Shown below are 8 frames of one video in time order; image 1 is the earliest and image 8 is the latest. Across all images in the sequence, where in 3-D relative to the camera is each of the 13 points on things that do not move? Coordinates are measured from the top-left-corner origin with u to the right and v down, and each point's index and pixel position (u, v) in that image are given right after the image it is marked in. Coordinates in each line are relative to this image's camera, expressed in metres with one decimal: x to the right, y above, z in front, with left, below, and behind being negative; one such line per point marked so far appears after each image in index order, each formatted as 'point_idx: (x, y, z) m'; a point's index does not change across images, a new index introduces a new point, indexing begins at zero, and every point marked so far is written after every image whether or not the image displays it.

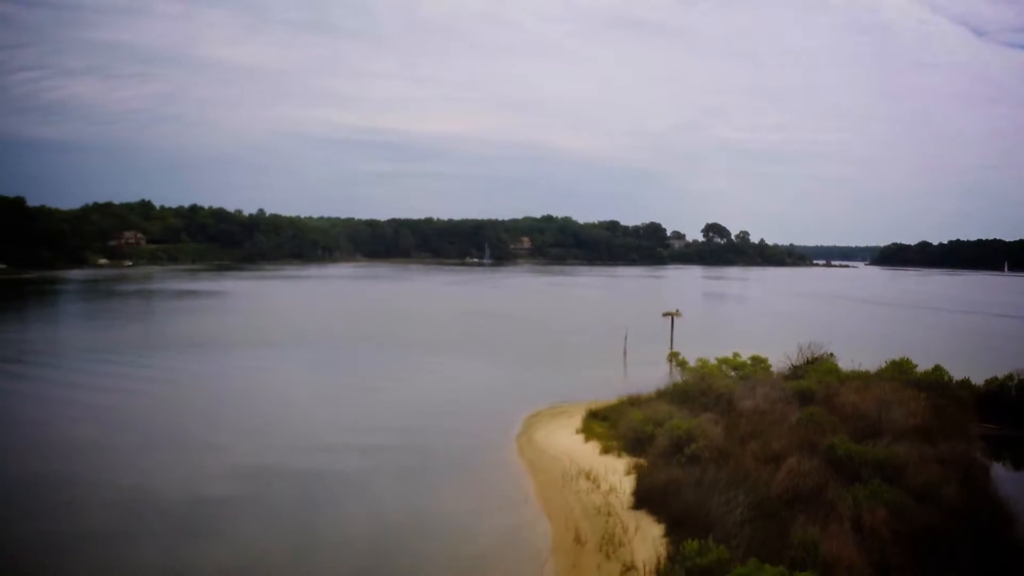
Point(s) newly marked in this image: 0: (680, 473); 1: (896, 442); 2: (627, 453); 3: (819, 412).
0: (+2.9, -3.1, +13.3) m
1: (+7.4, -2.8, +14.5) m
2: (+2.5, -3.4, +16.3) m
3: (+6.6, -2.7, +16.5) m
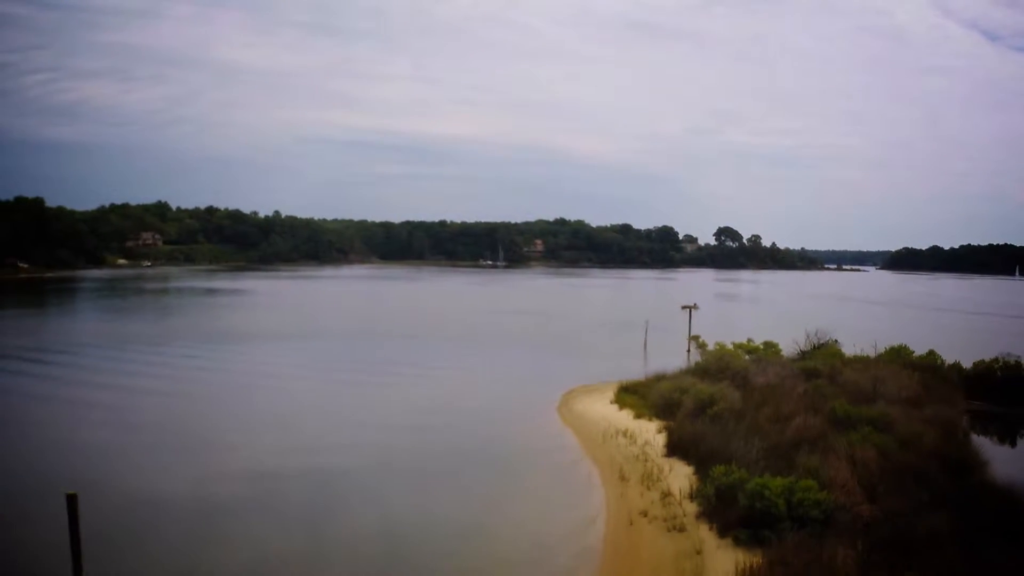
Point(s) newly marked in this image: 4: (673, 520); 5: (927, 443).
0: (+4.0, -2.8, +15.9) m
1: (+8.5, -2.5, +17.0) m
2: (+3.6, -3.1, +18.9) m
3: (+7.7, -2.4, +19.0) m
4: (+2.6, -3.6, +11.9) m
5: (+7.5, -2.8, +13.9) m
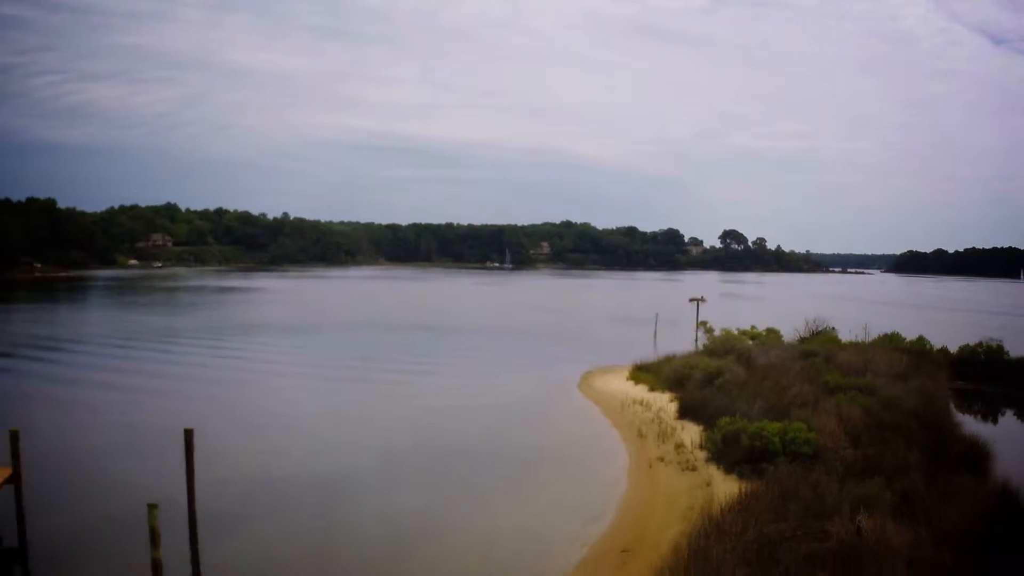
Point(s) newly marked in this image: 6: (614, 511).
0: (+4.7, -2.5, +18.0) m
1: (+9.2, -2.2, +19.0) m
2: (+4.3, -2.7, +20.9) m
3: (+8.4, -2.0, +21.0) m
4: (+3.2, -3.2, +14.0) m
5: (+8.2, -2.4, +16.0) m
6: (+1.7, -3.7, +12.9) m
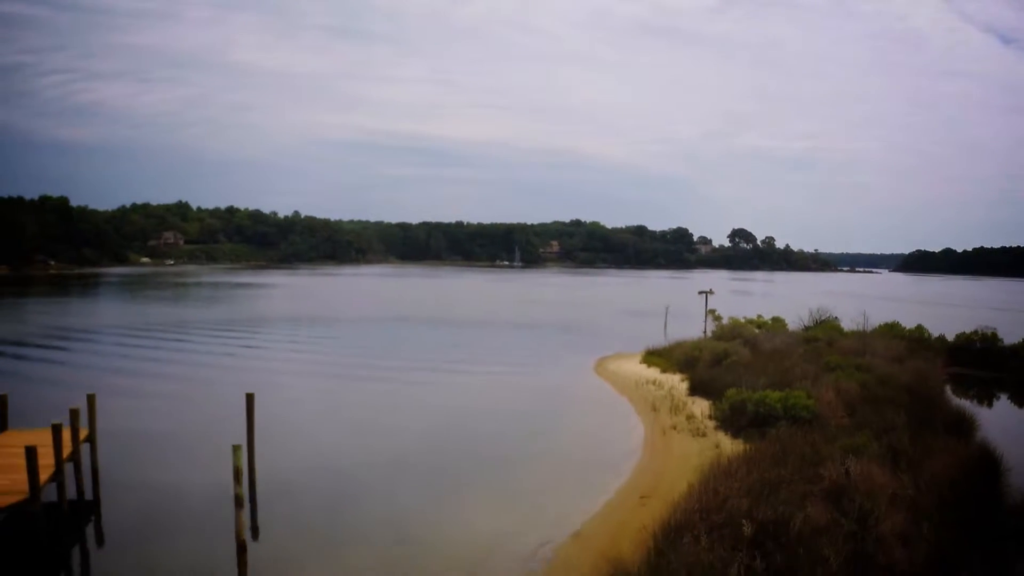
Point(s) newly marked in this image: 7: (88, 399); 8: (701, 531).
0: (+5.2, -2.1, +19.3) m
1: (+9.8, -1.9, +20.3) m
2: (+4.9, -2.4, +22.3) m
3: (+9.0, -1.7, +22.3) m
4: (+3.8, -2.8, +15.4) m
5: (+8.8, -2.1, +17.3) m
6: (+2.2, -3.4, +14.2) m
7: (-8.3, -2.1, +15.0) m
8: (+2.1, -2.6, +8.3) m
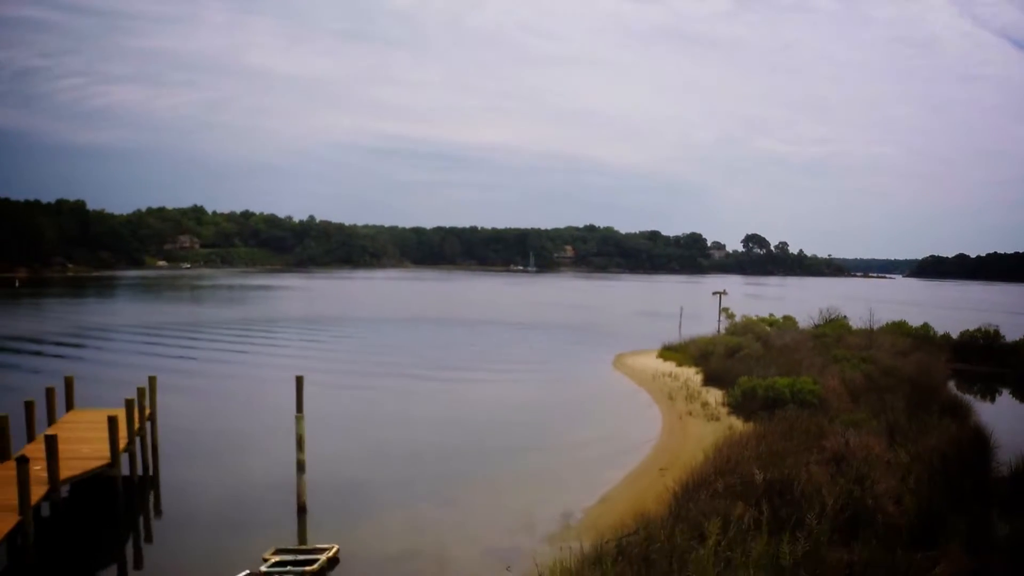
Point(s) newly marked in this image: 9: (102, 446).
0: (+5.9, -2.0, +20.4) m
1: (+10.4, -1.8, +21.3) m
2: (+5.6, -2.3, +23.4) m
3: (+9.7, -1.7, +23.4) m
4: (+4.3, -2.7, +16.5) m
5: (+9.4, -2.0, +18.3) m
6: (+2.8, -3.3, +15.4) m
7: (-7.7, -2.0, +16.3) m
8: (+2.6, -2.4, +9.5) m
9: (-6.9, -2.7, +13.1) m
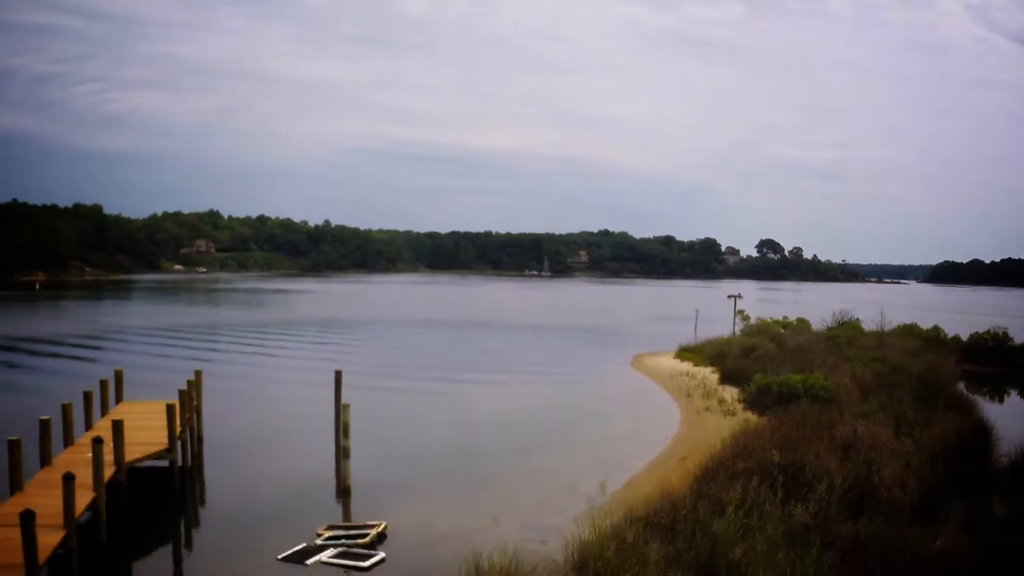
0: (+6.5, -2.1, +21.1) m
1: (+11.1, -1.9, +22.0) m
2: (+6.3, -2.4, +24.1) m
3: (+10.4, -1.7, +24.0) m
4: (+4.9, -2.7, +17.3) m
5: (+10.0, -2.0, +19.0) m
6: (+3.3, -3.3, +16.1) m
7: (-7.1, -1.9, +17.3) m
8: (+3.0, -2.4, +10.3) m
9: (-6.4, -2.7, +14.1) m
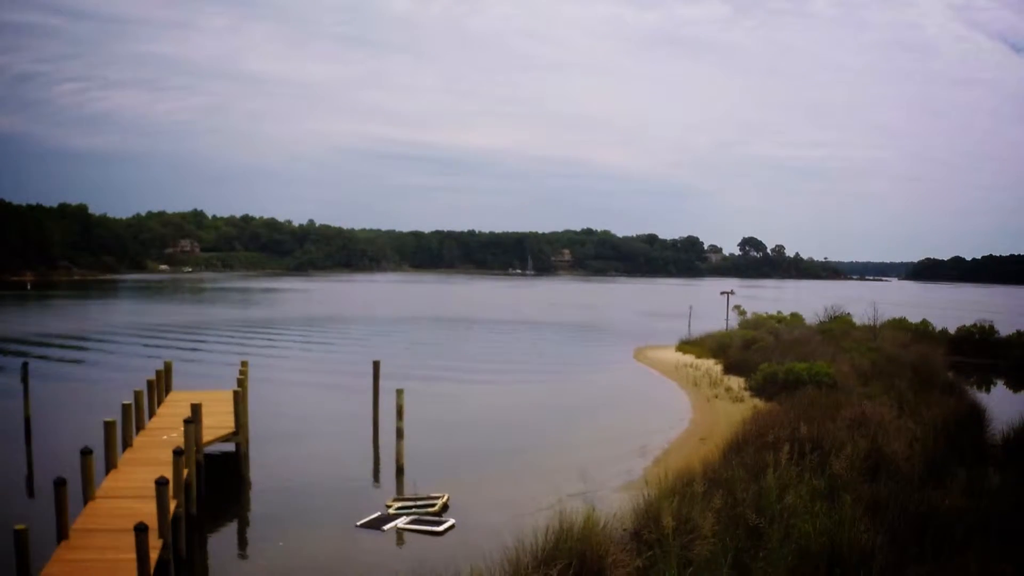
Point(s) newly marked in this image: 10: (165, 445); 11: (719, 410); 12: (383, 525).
0: (+7.0, -2.0, +22.5) m
1: (+11.5, -1.7, +23.5) m
2: (+6.7, -2.2, +25.5) m
3: (+10.8, -1.6, +25.5) m
4: (+5.5, -2.6, +18.6) m
5: (+10.5, -1.9, +20.5) m
6: (+3.9, -3.2, +17.5) m
7: (-6.6, -1.9, +18.4) m
8: (+3.8, -2.3, +11.6) m
9: (-5.7, -2.6, +15.2) m
10: (-6.0, -2.7, +13.3) m
11: (+4.8, -2.9, +17.9) m
12: (-2.0, -3.8, +12.2) m
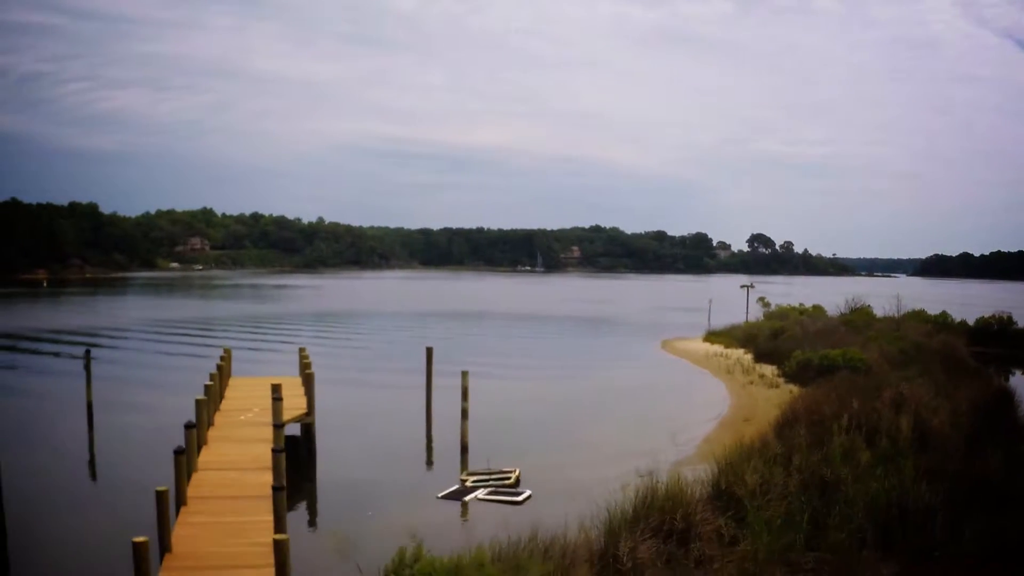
0: (+8.1, -1.7, +23.3) m
1: (+12.7, -1.5, +24.2) m
2: (+7.9, -2.0, +26.3) m
3: (+12.0, -1.3, +26.3) m
4: (+6.6, -2.4, +19.4) m
5: (+11.6, -1.6, +21.2) m
6: (+5.0, -2.9, +18.3) m
7: (-5.5, -1.7, +19.3) m
8: (+4.8, -2.1, +12.4) m
9: (-4.7, -2.4, +16.1) m
10: (-5.0, -2.5, +14.2) m
11: (+5.9, -2.7, +18.7) m
12: (-1.0, -3.6, +13.1) m
